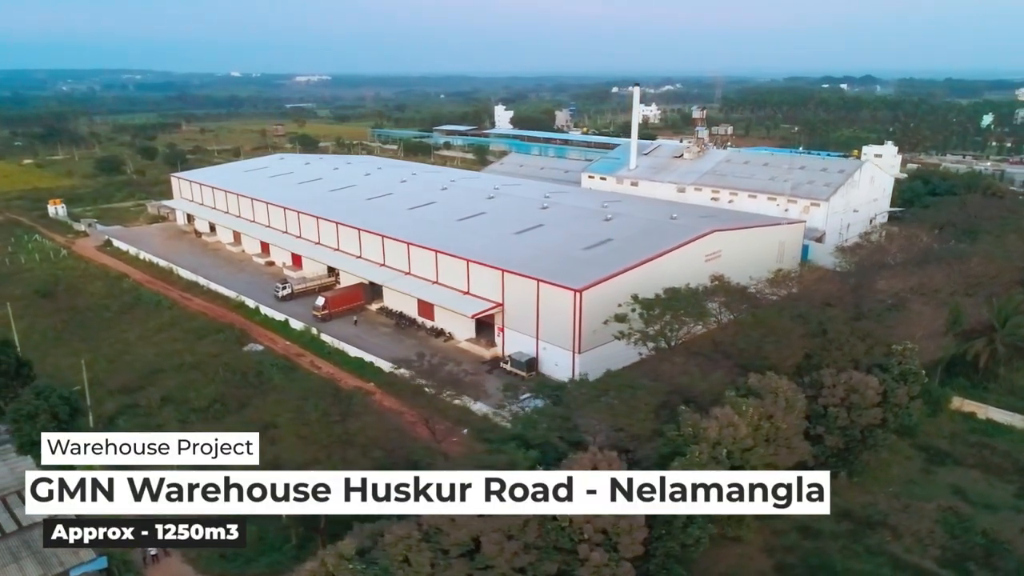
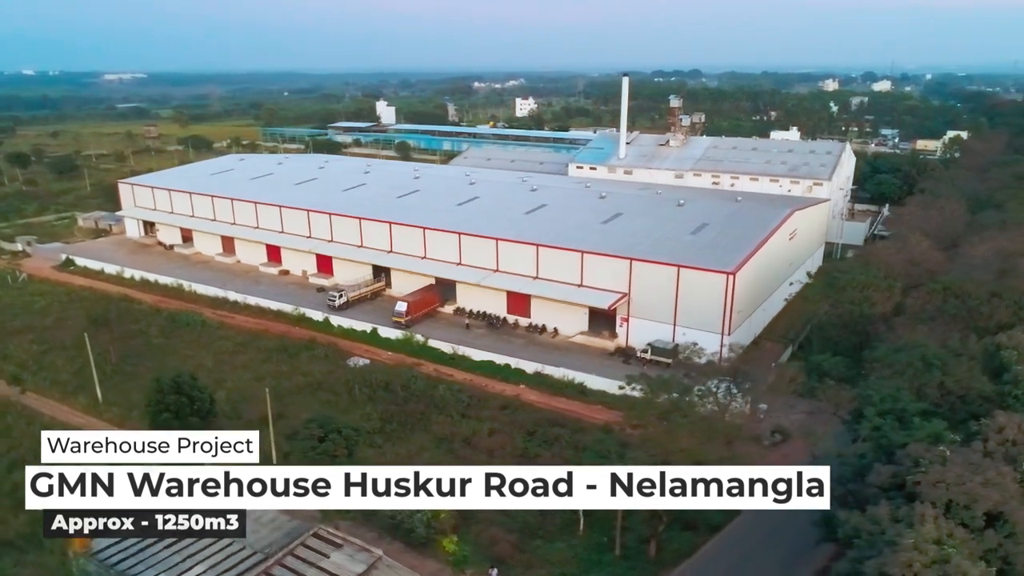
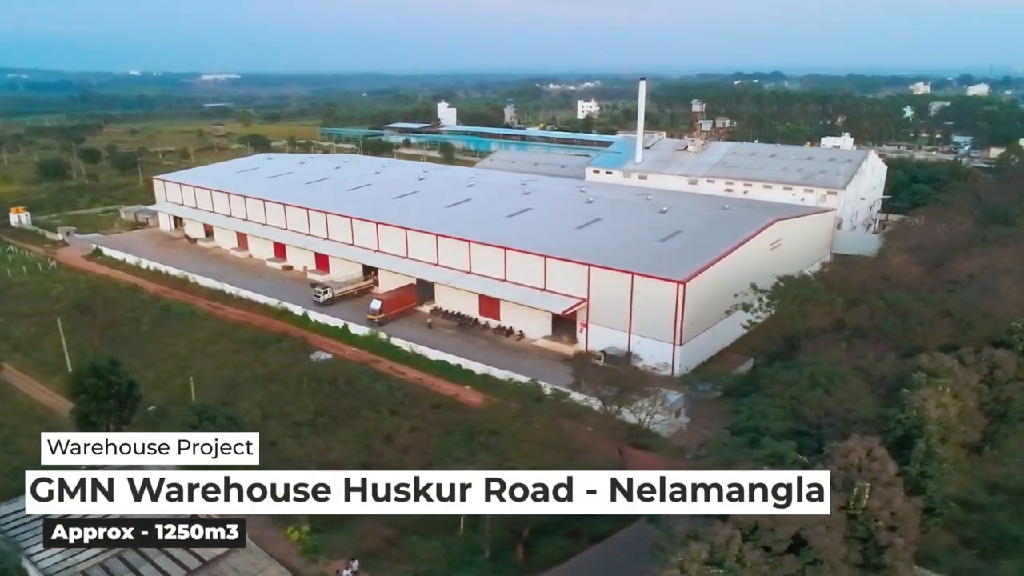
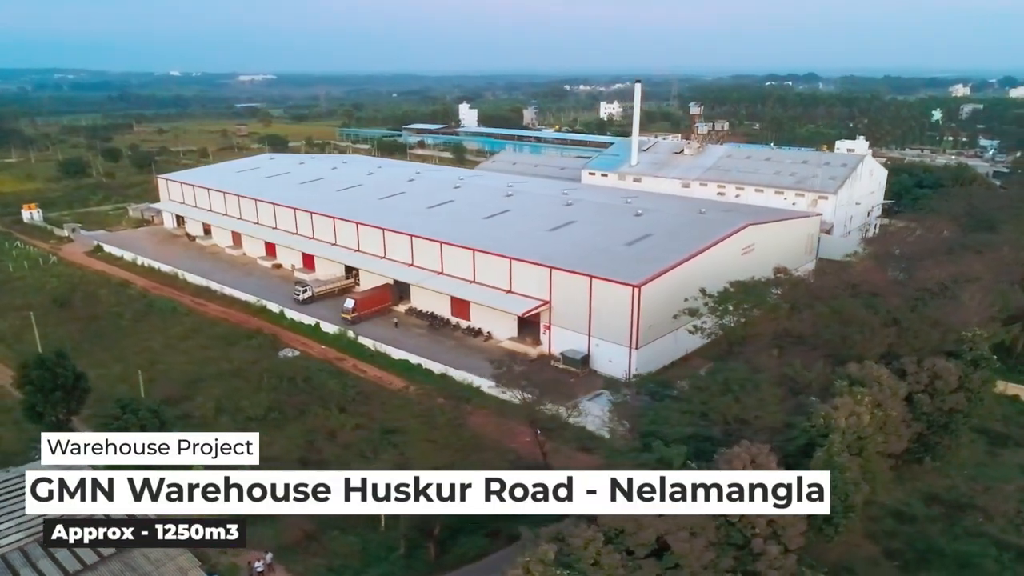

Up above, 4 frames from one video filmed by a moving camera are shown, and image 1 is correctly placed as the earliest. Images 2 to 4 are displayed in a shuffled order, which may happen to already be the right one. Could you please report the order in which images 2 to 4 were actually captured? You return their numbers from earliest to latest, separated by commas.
4, 3, 2
